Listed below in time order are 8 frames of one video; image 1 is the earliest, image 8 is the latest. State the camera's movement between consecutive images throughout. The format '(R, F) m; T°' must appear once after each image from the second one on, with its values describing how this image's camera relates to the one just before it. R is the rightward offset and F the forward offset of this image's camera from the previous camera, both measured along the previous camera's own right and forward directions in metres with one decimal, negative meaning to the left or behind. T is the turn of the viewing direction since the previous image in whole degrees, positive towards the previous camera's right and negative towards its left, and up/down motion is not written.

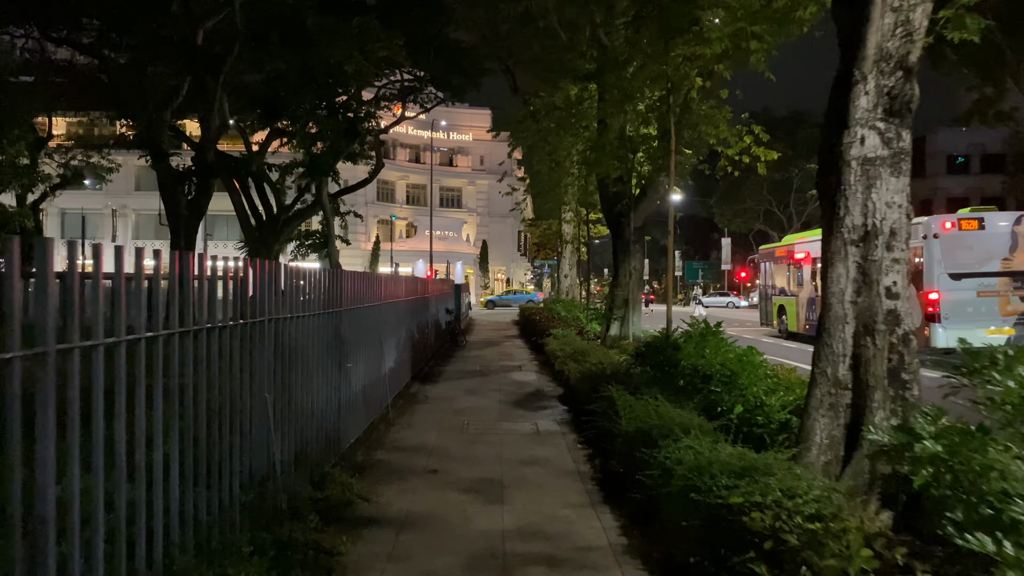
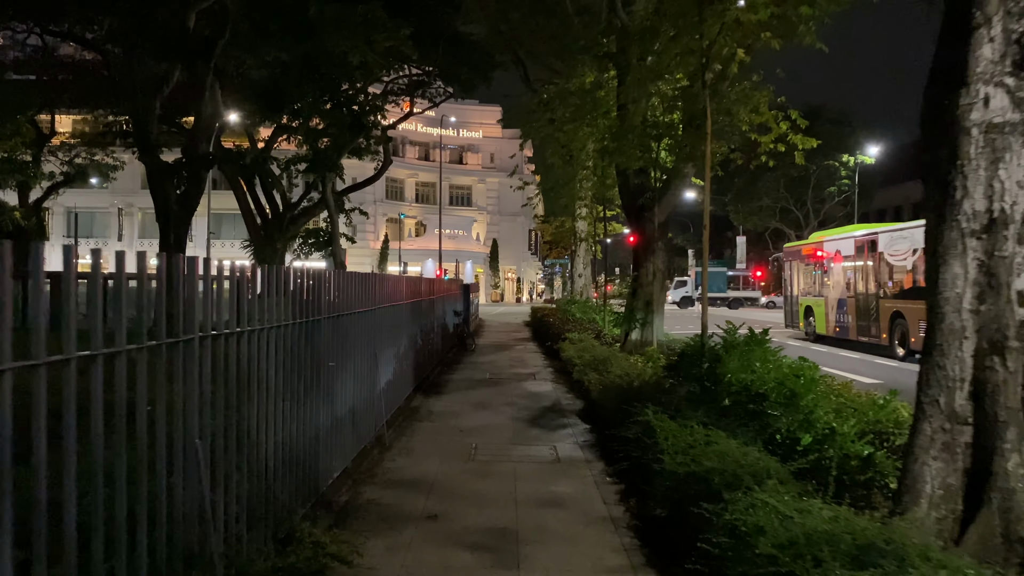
(0.0, +1.1) m; -1°
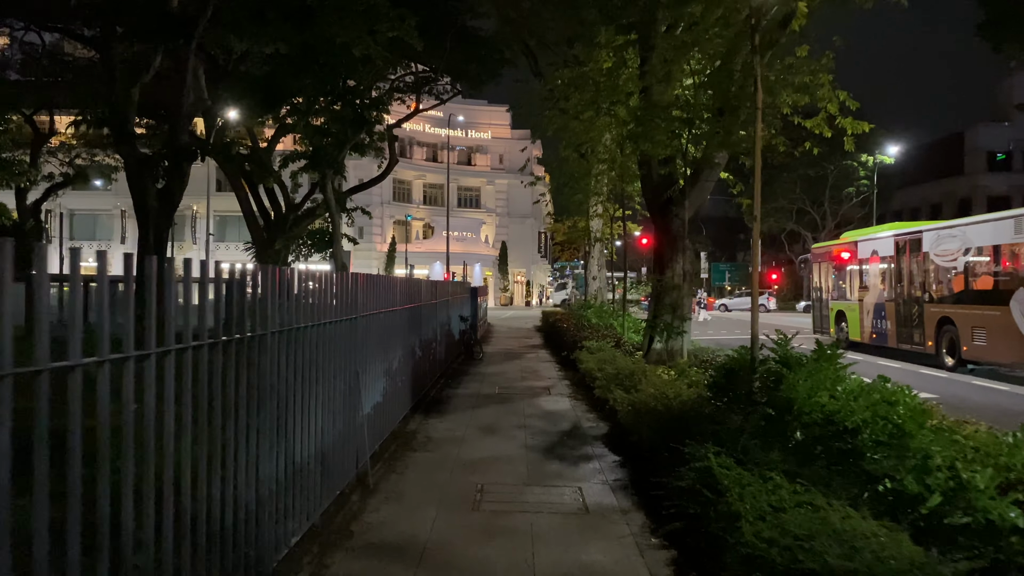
(0.0, +1.4) m; -1°
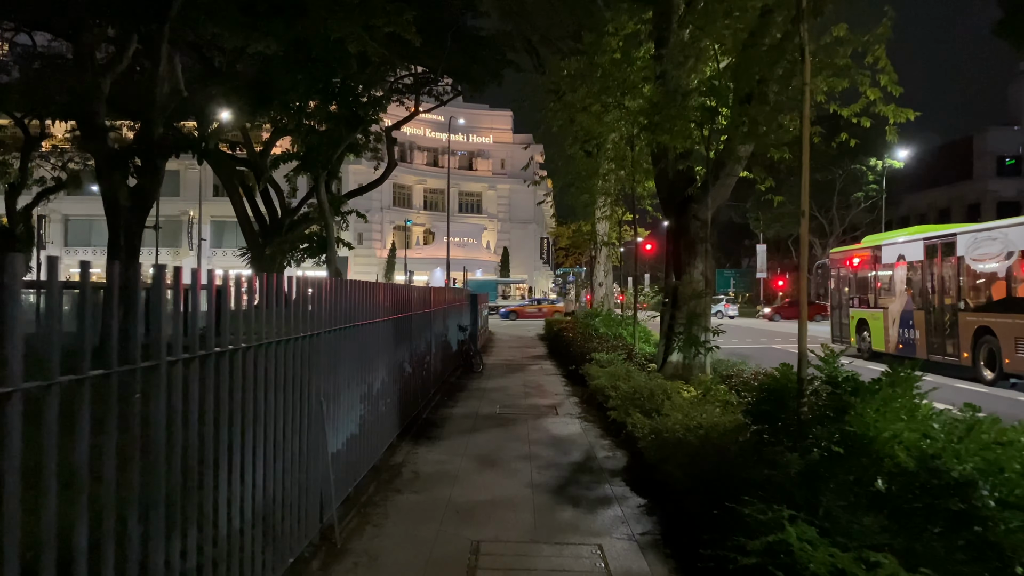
(0.0, +1.1) m; 0°
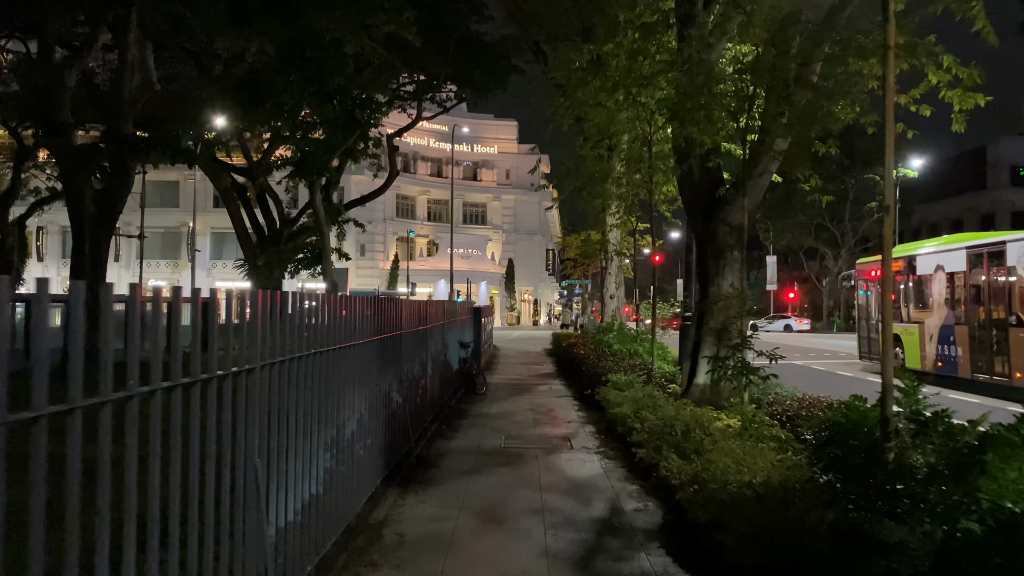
(0.0, +1.3) m; 0°
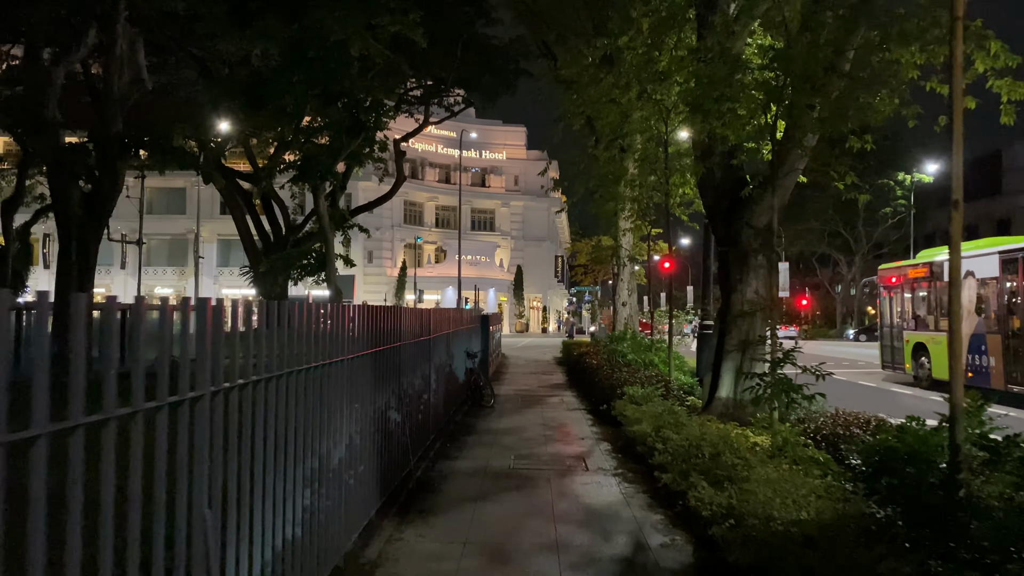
(0.0, +0.6) m; -1°
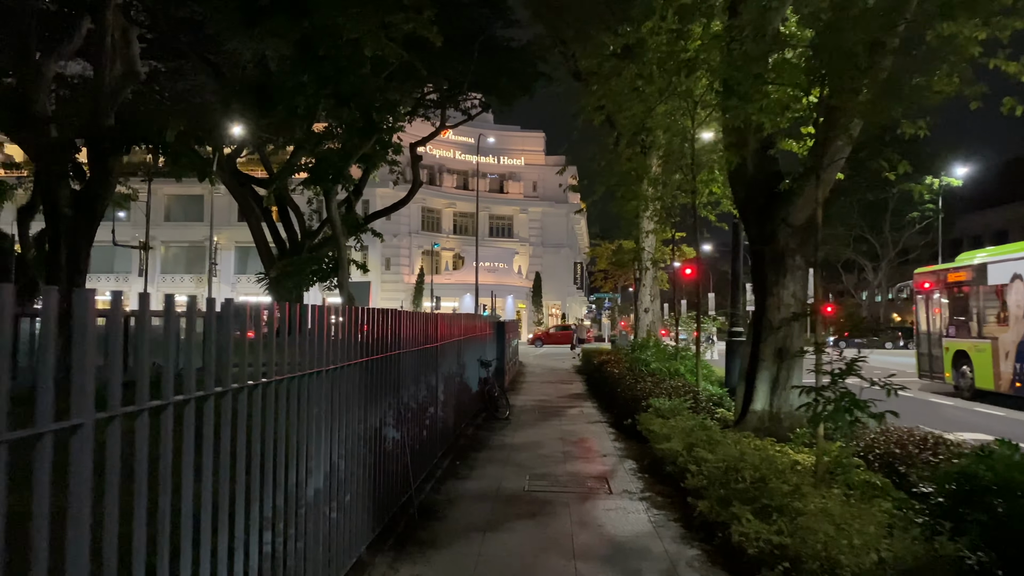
(0.0, +0.8) m; -1°
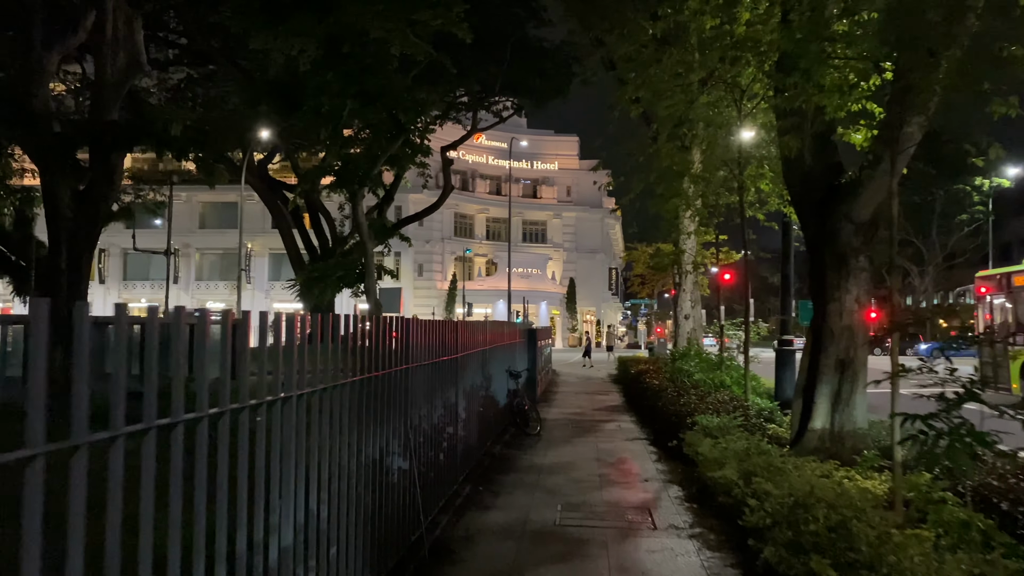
(0.0, +0.9) m; -2°
